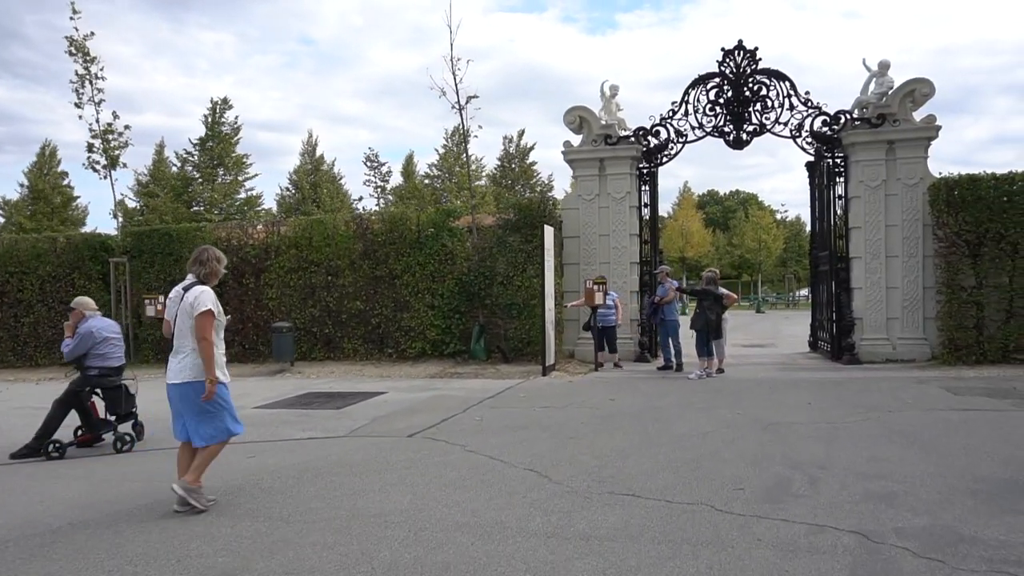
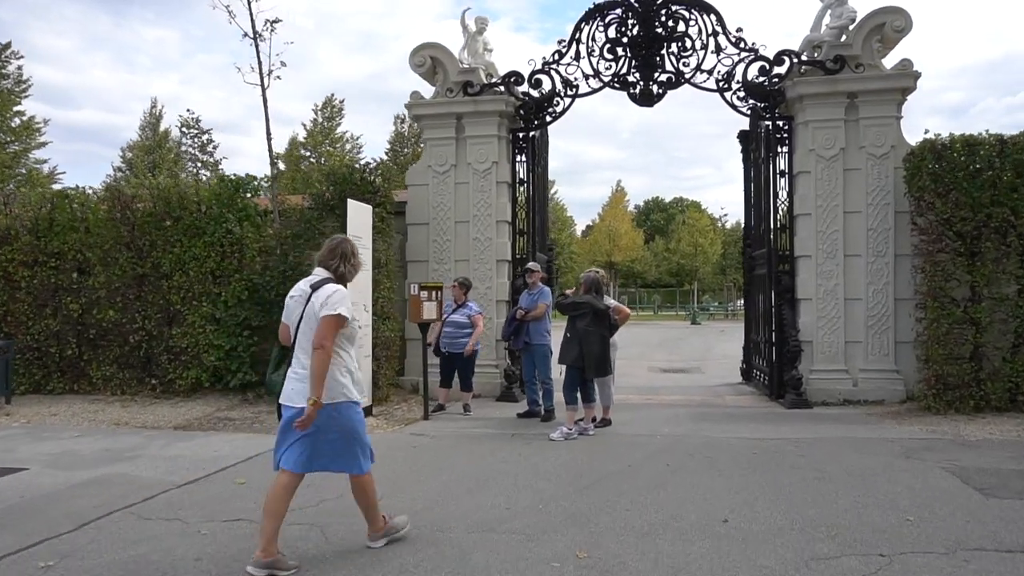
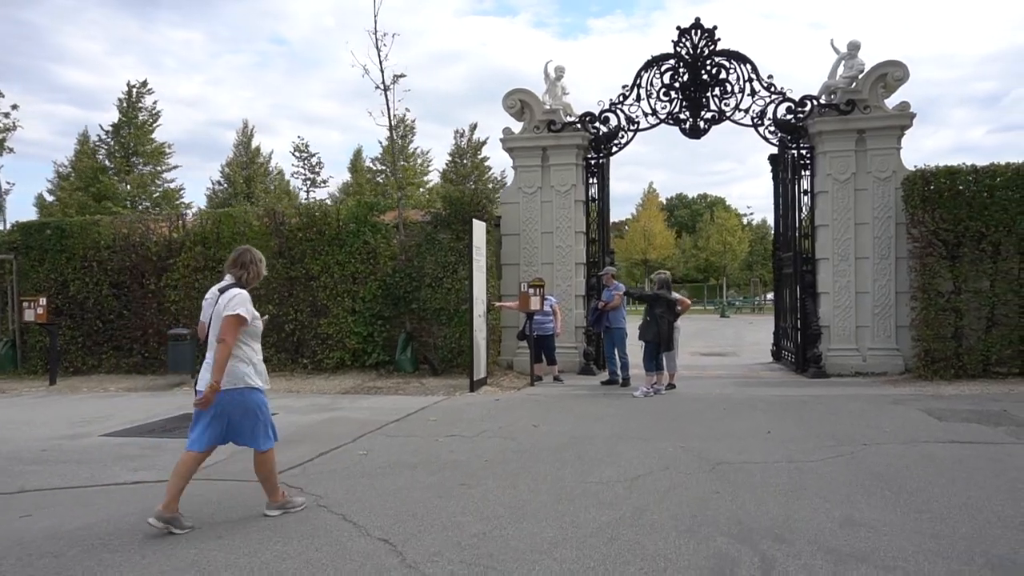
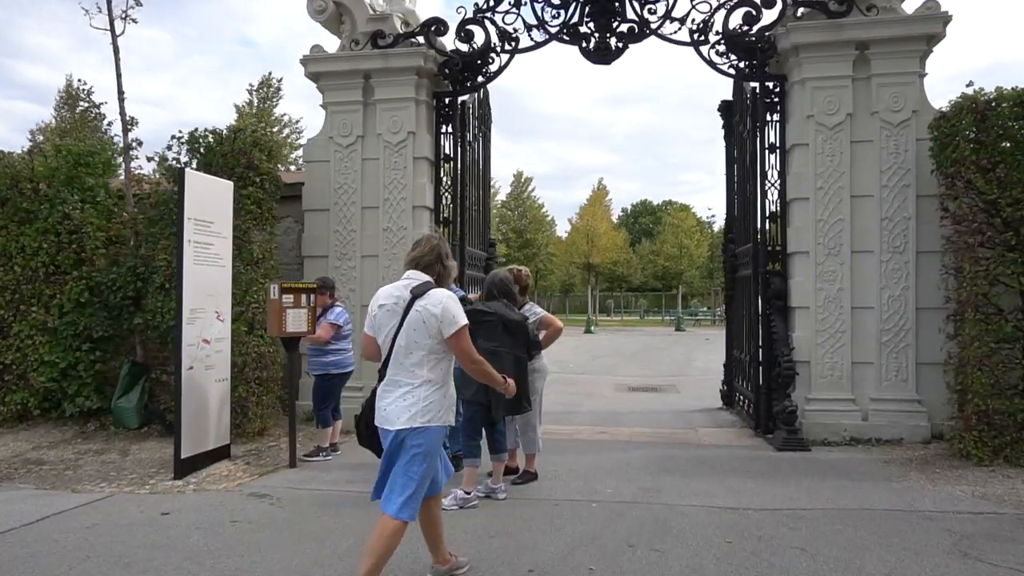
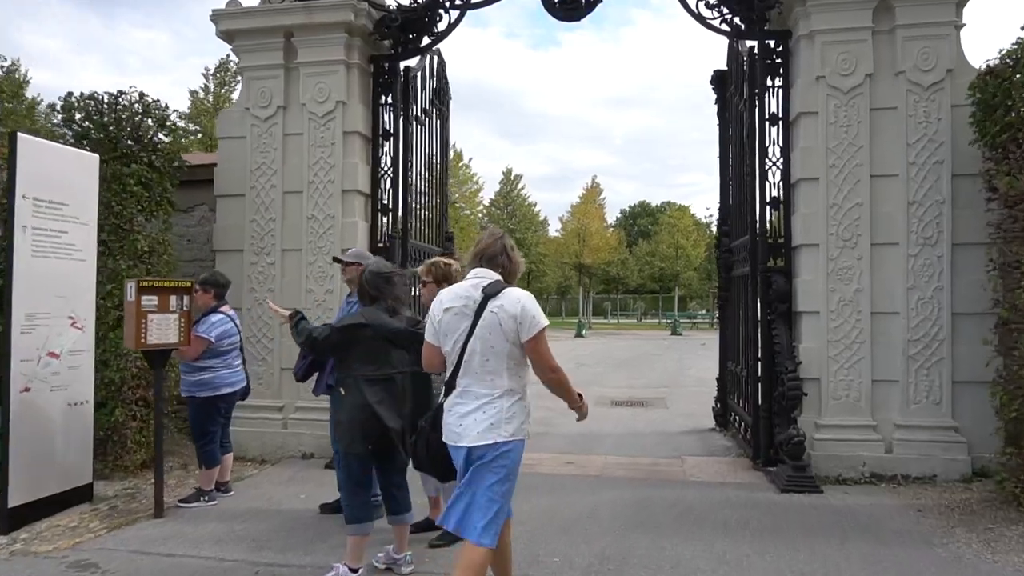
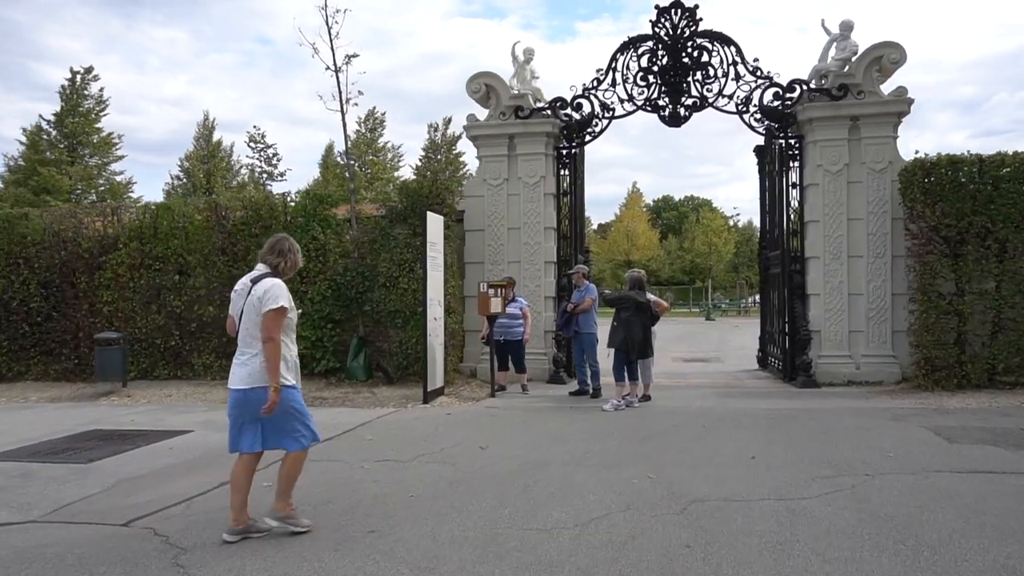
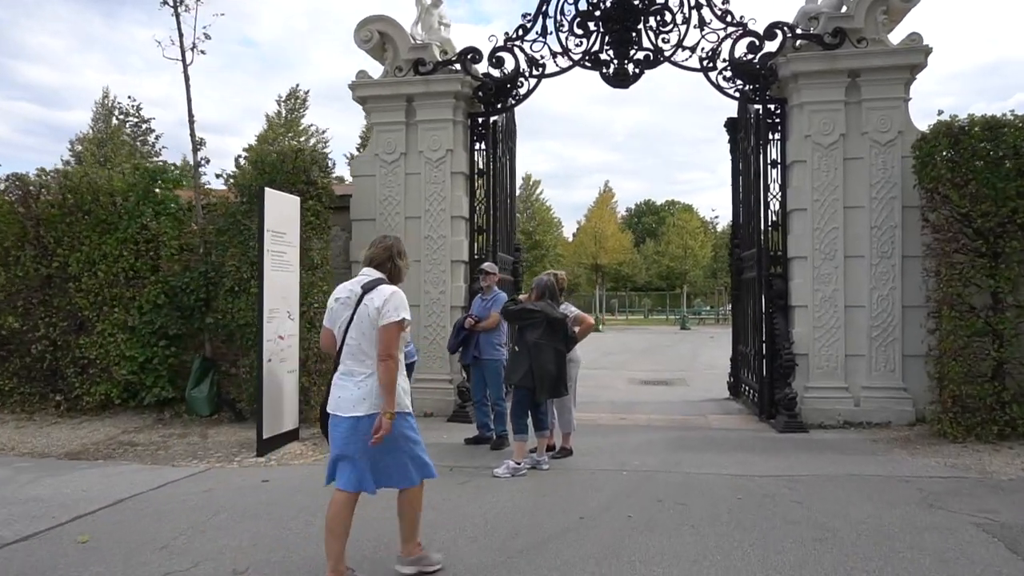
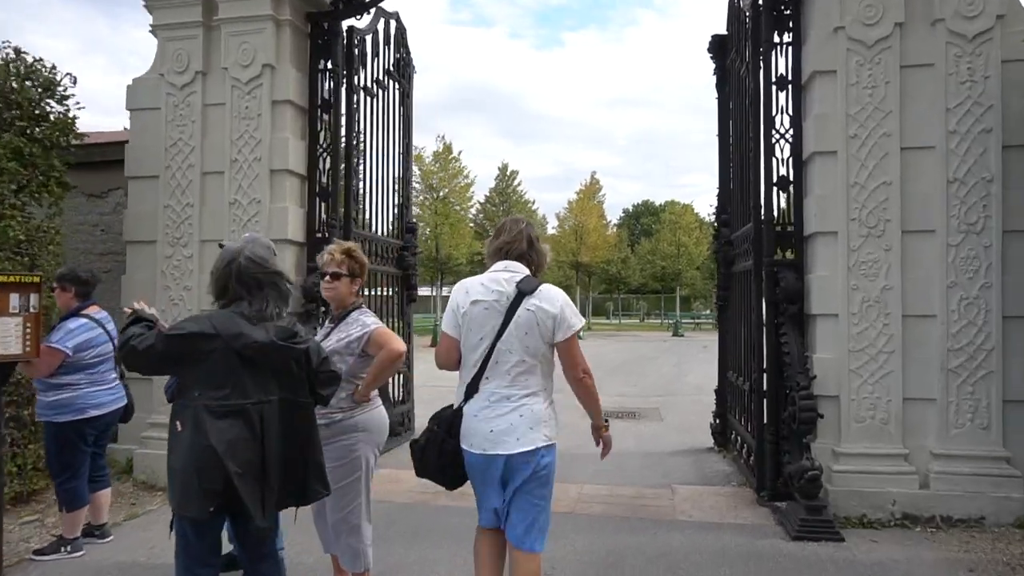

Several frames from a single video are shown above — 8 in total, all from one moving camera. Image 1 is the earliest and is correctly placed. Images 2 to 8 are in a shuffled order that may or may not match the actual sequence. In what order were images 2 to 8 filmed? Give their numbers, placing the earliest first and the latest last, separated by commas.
3, 6, 2, 7, 4, 5, 8
